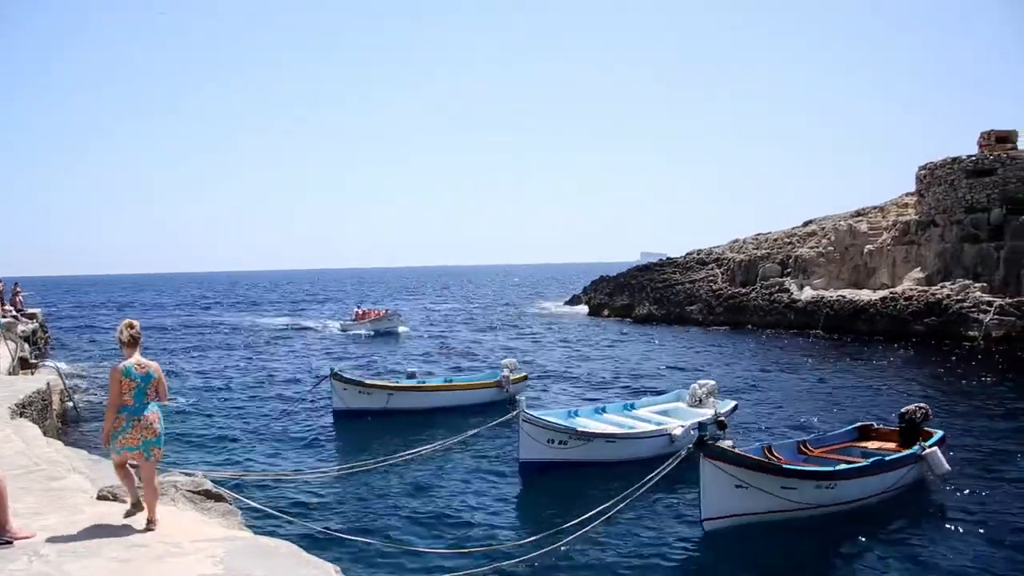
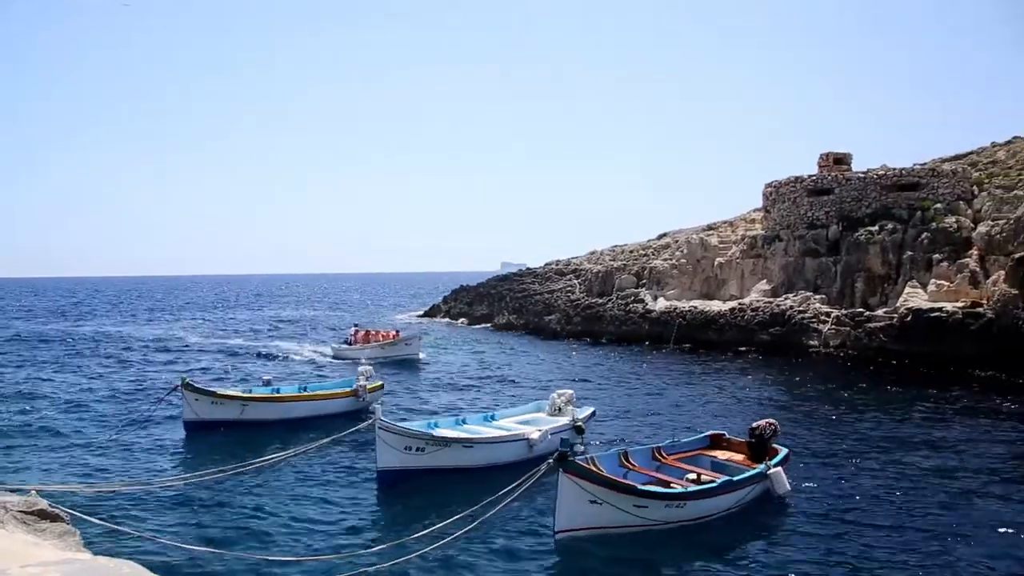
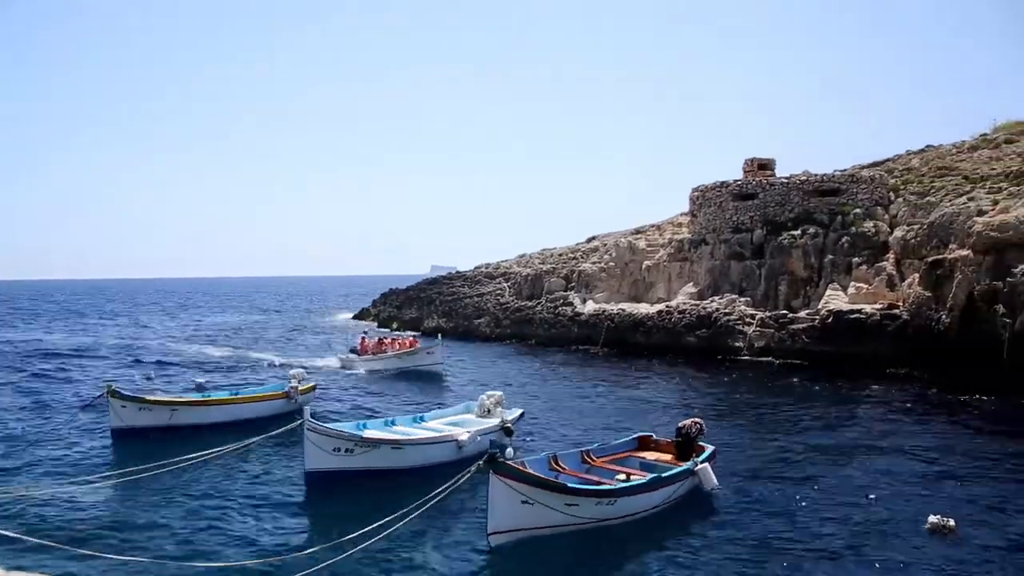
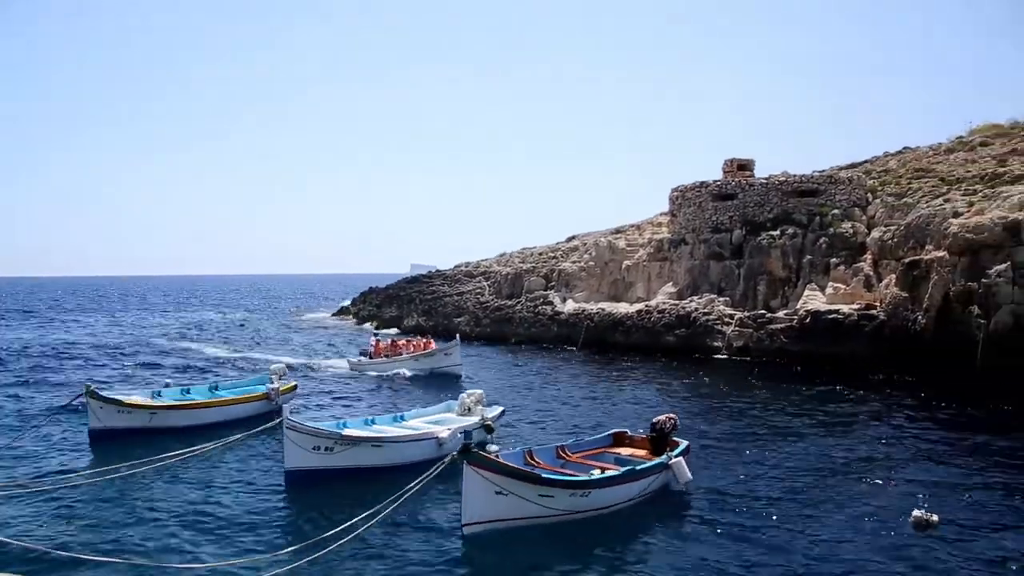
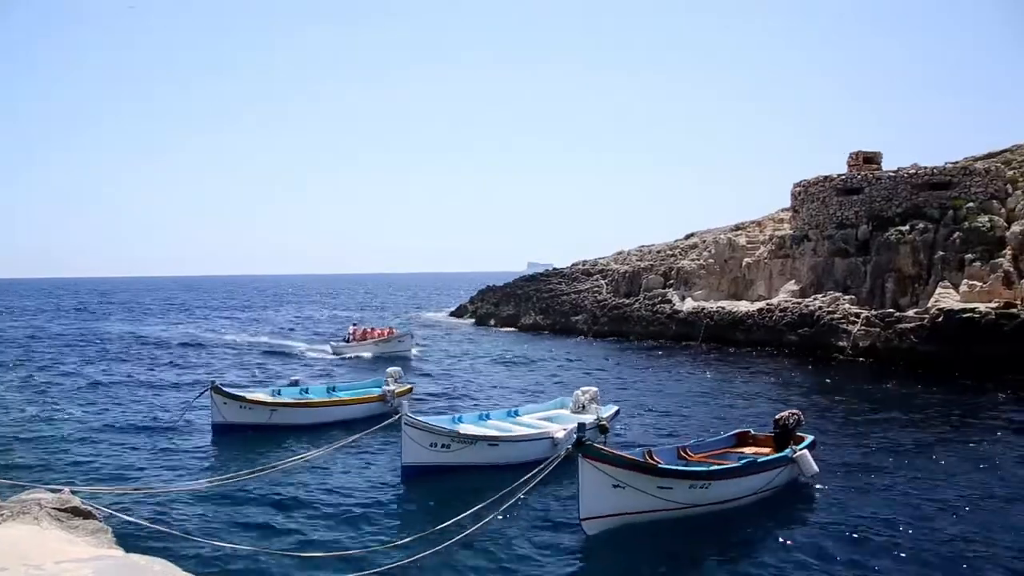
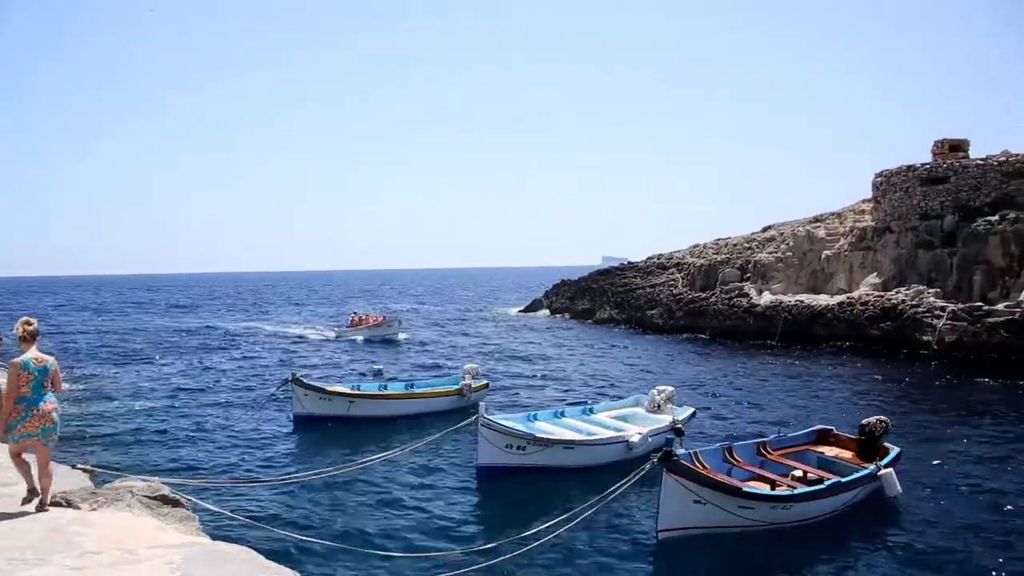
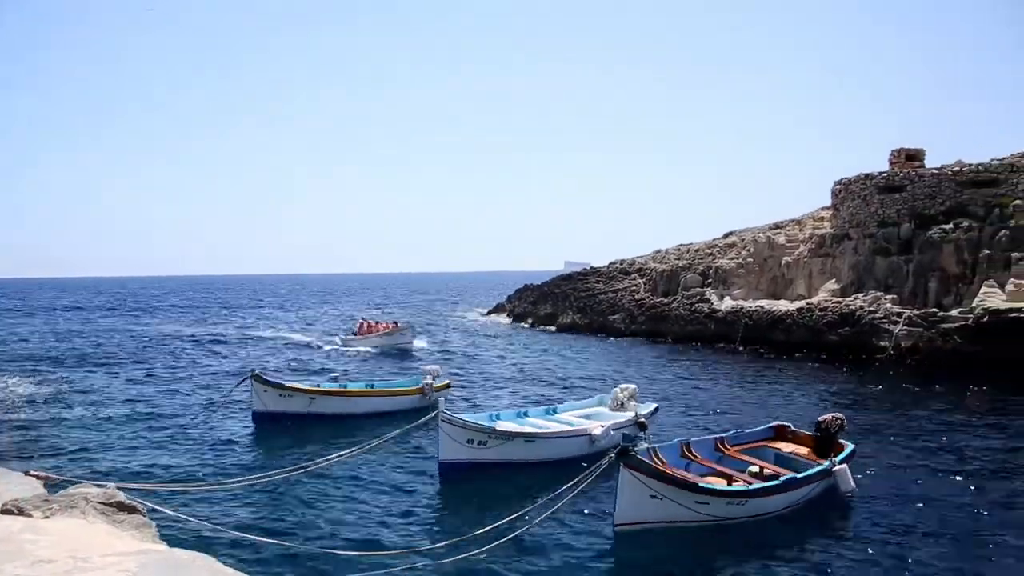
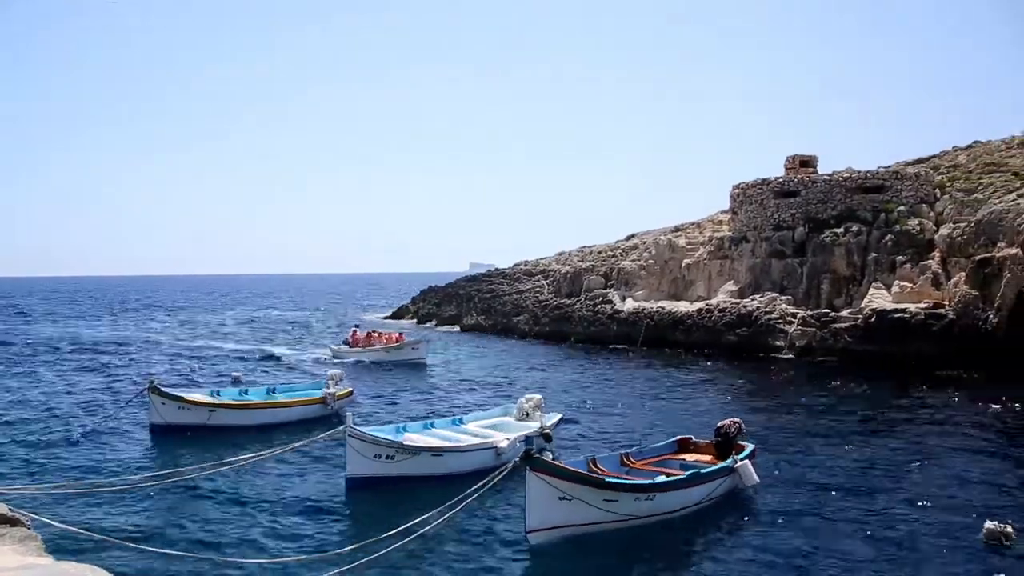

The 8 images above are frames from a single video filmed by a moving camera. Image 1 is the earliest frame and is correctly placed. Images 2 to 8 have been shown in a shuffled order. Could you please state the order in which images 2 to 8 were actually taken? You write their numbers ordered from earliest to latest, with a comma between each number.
6, 7, 5, 2, 8, 3, 4
